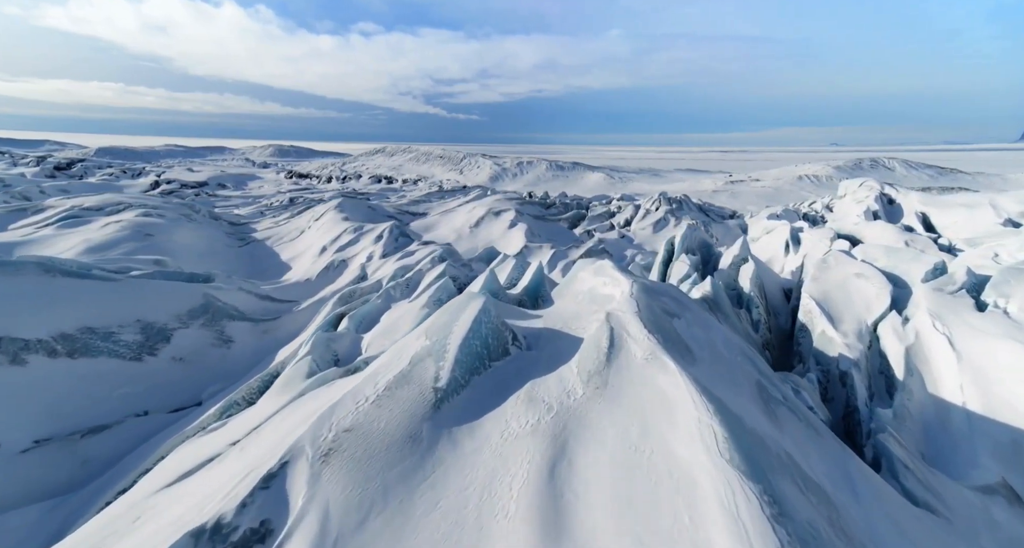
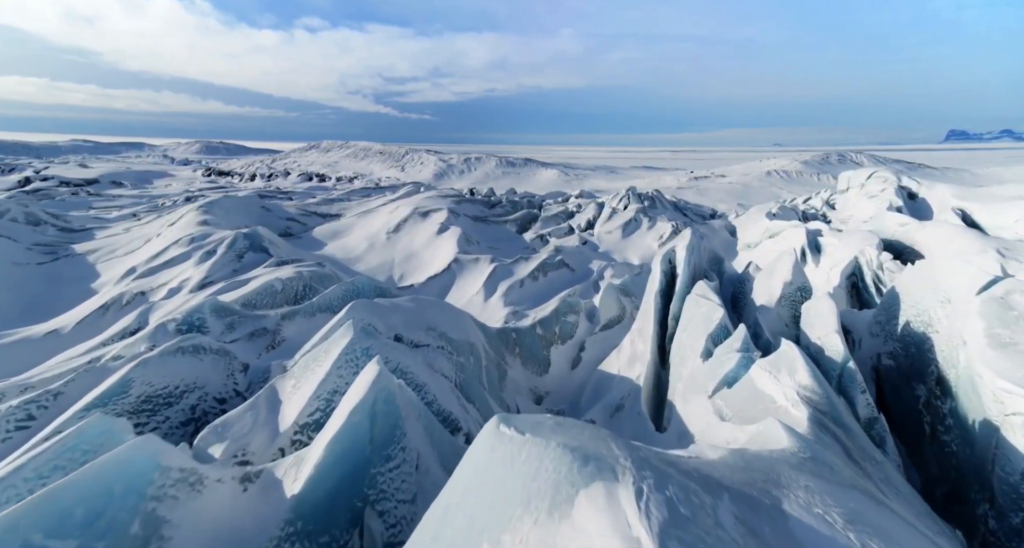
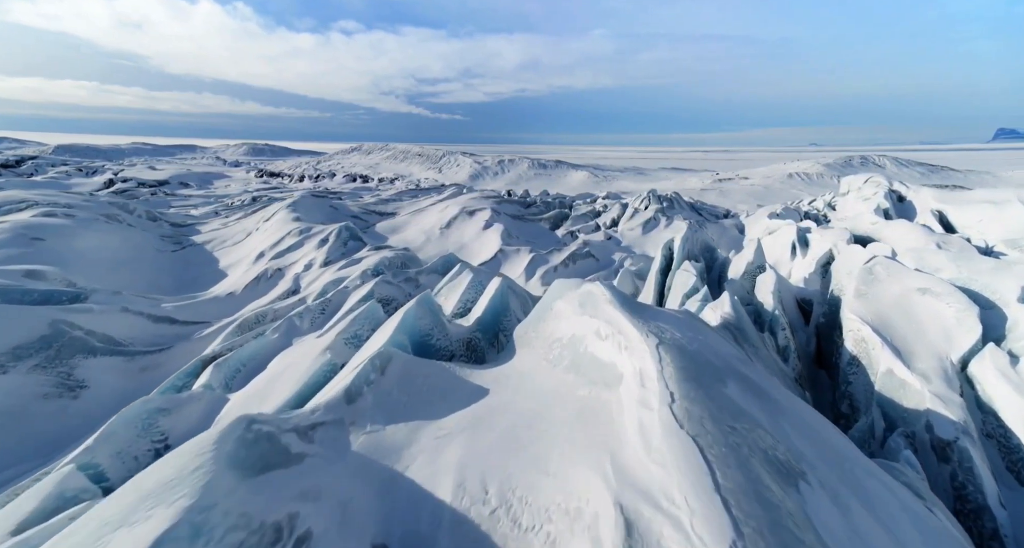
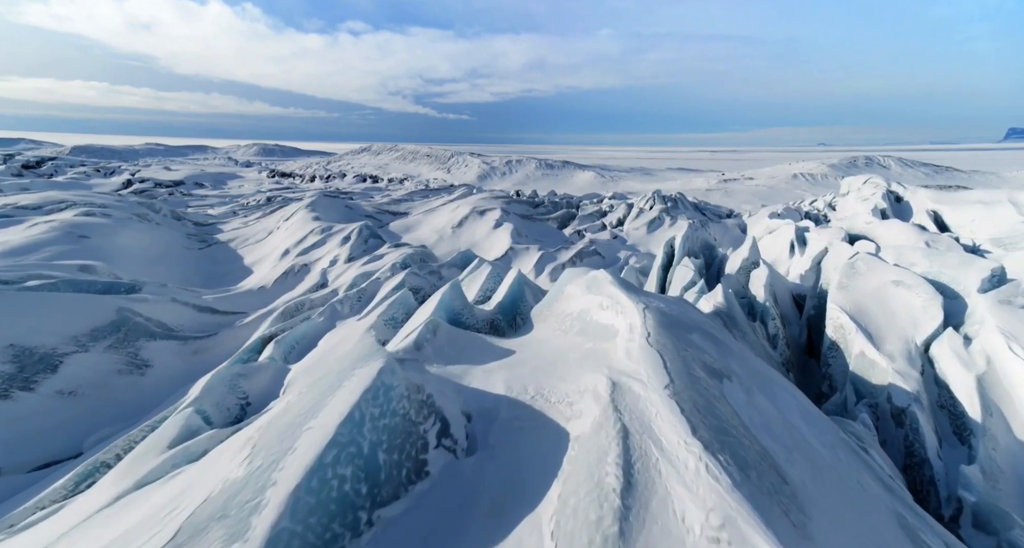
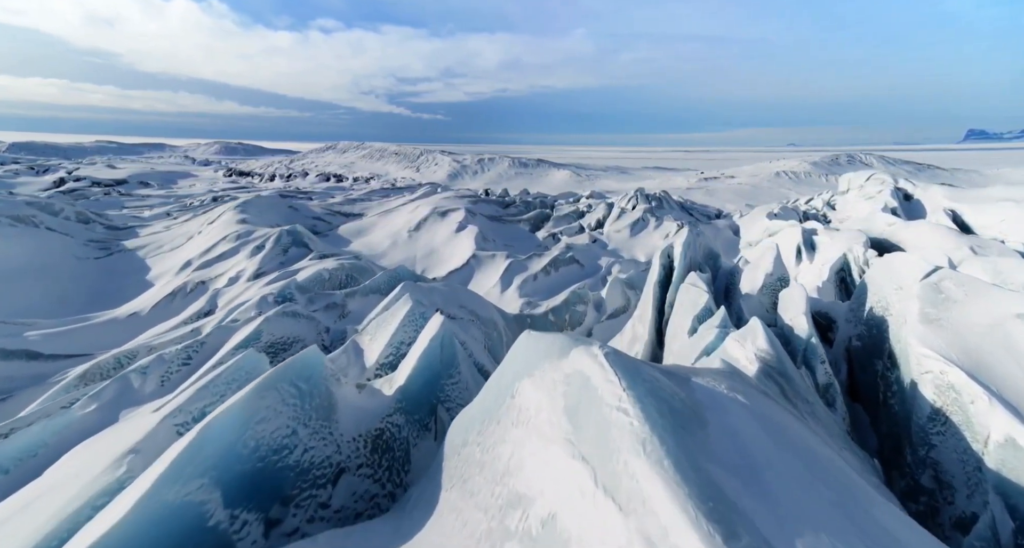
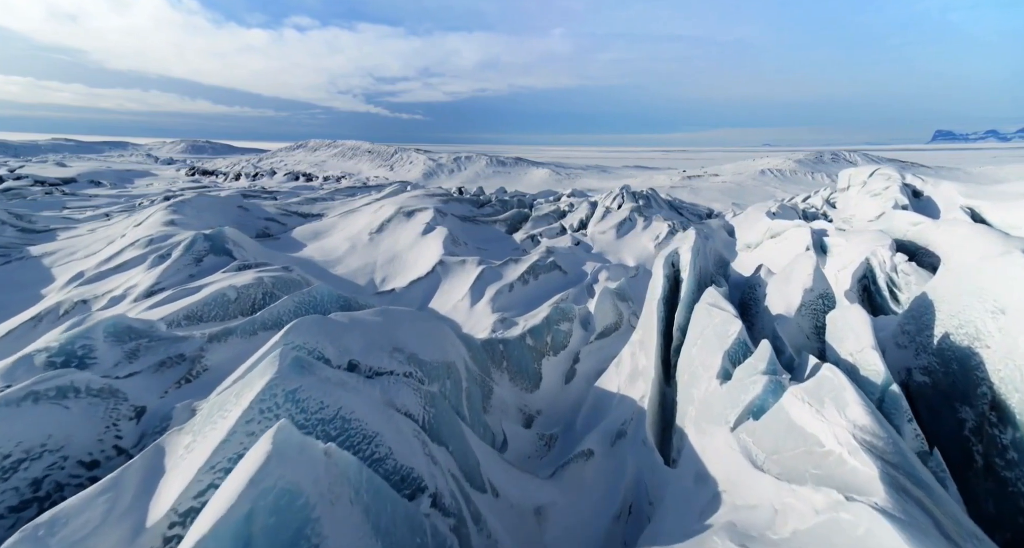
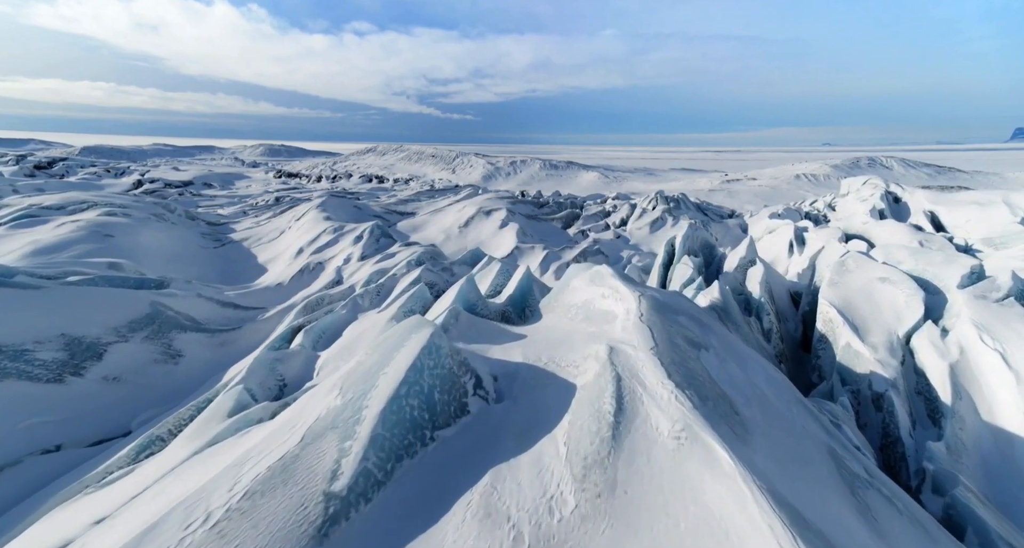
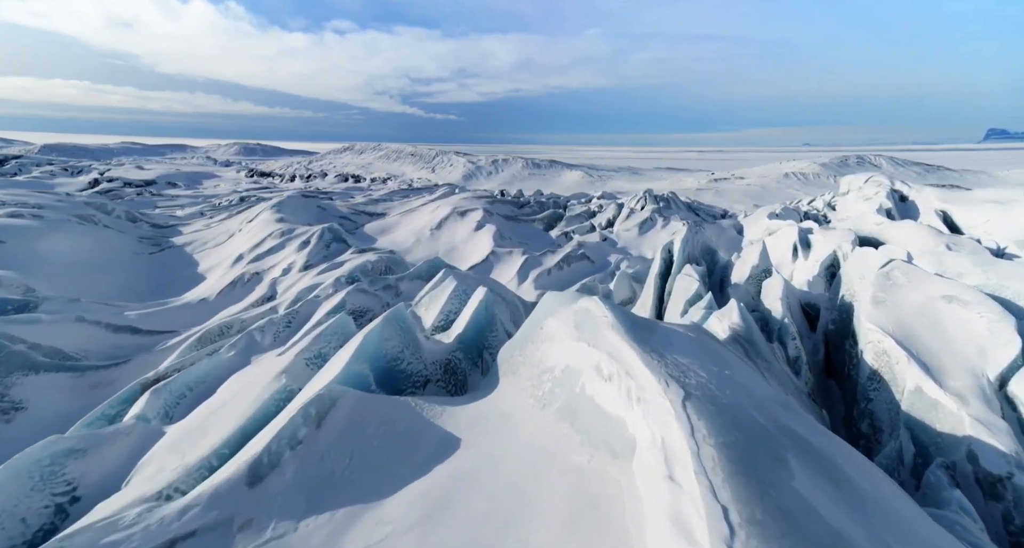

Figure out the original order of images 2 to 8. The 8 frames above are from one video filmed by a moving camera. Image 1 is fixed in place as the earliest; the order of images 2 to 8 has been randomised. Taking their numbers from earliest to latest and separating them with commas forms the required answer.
7, 4, 3, 8, 5, 2, 6
